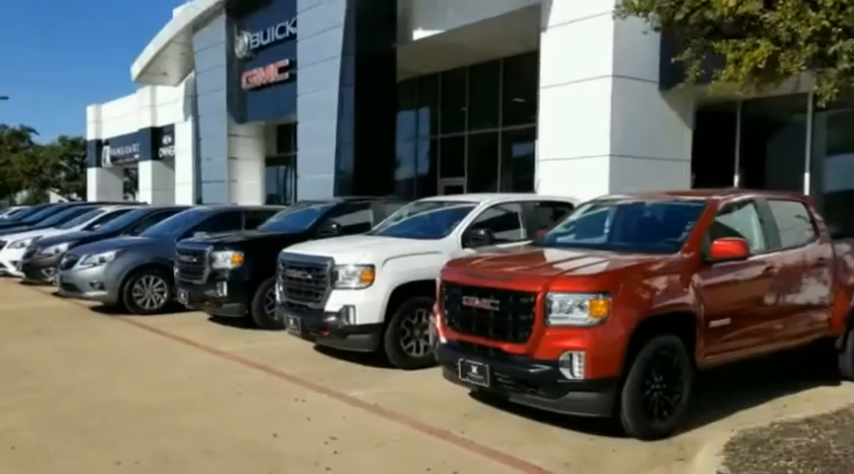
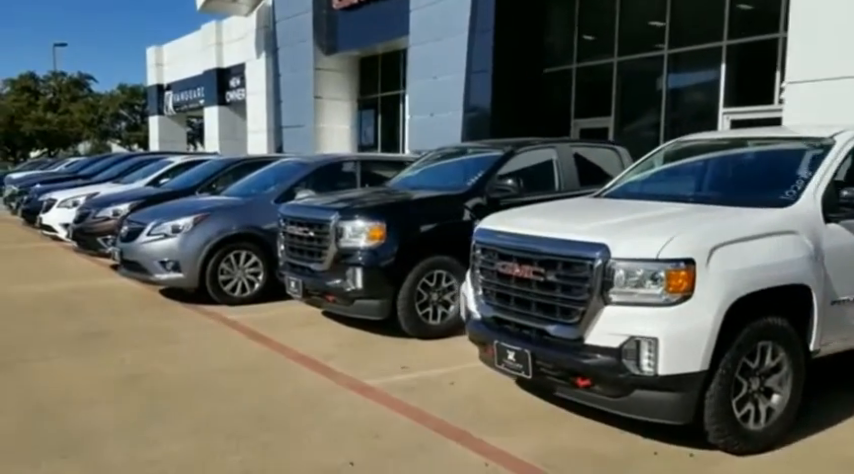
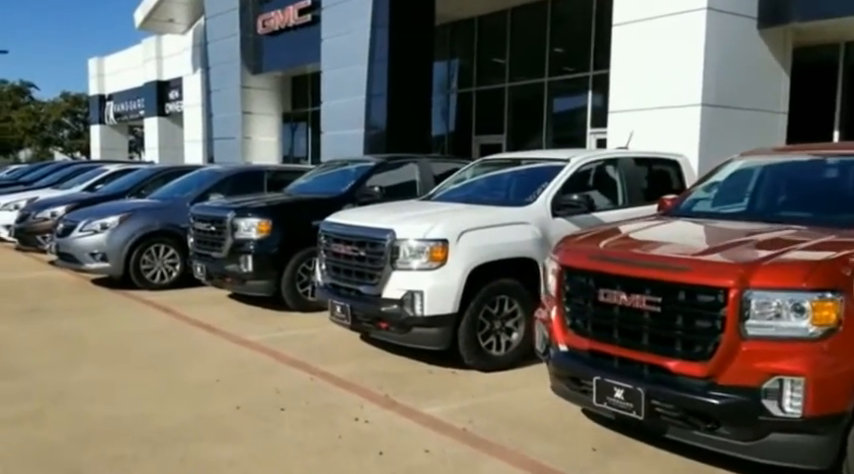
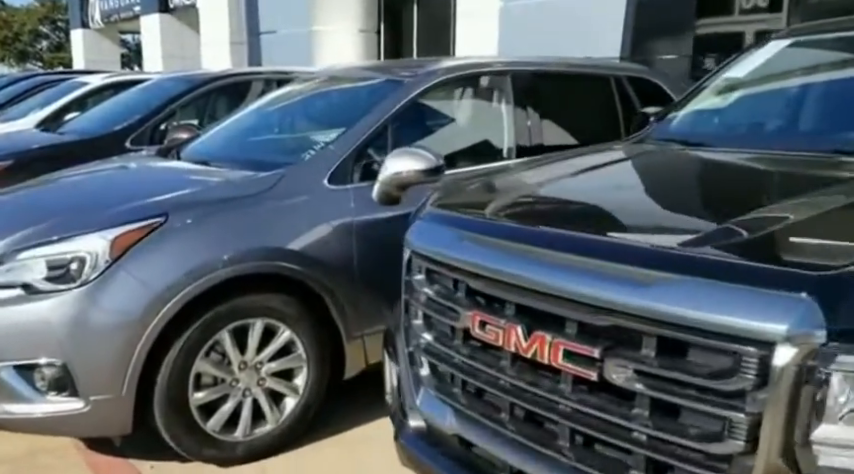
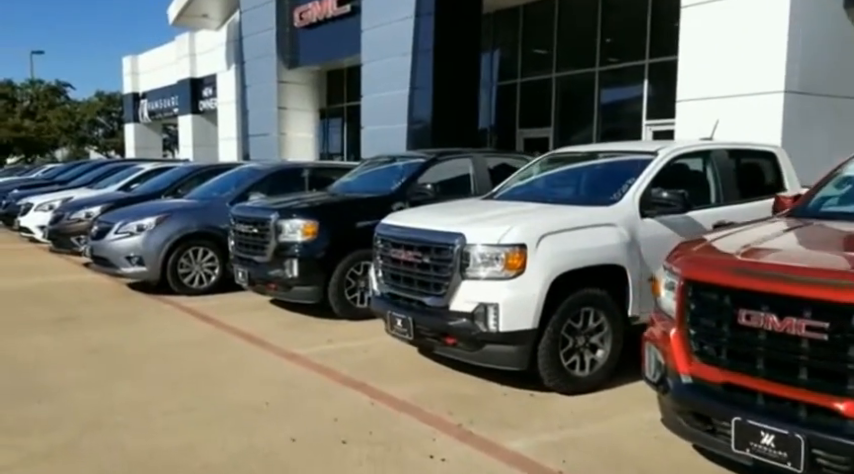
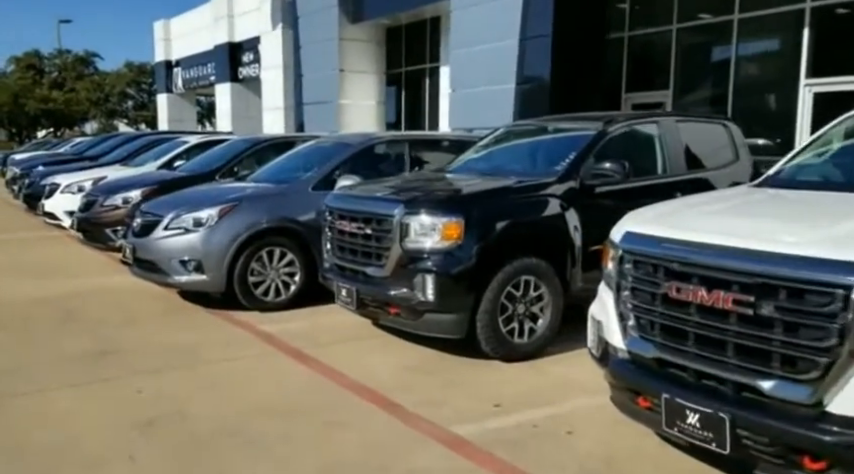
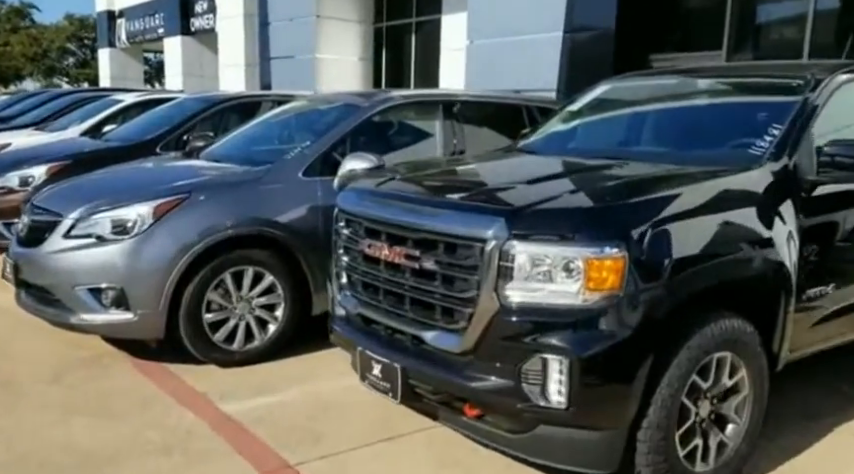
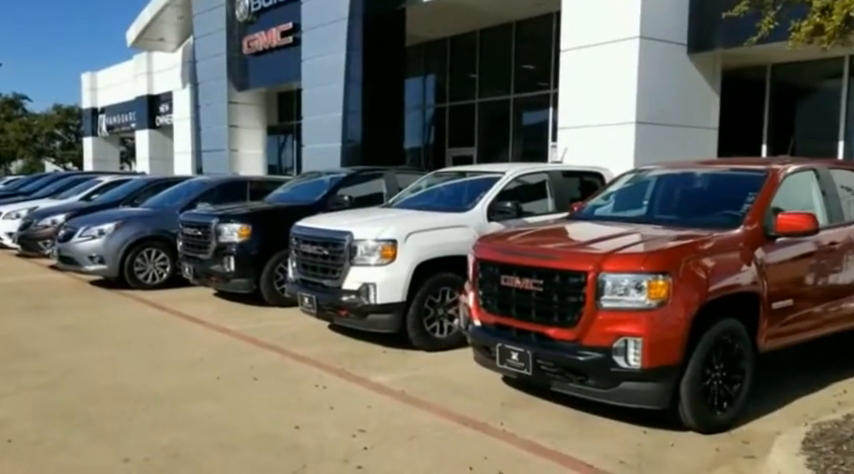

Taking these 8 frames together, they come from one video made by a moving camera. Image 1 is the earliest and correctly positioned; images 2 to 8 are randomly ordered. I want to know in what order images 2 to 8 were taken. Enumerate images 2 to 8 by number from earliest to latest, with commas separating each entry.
8, 3, 5, 2, 6, 7, 4
